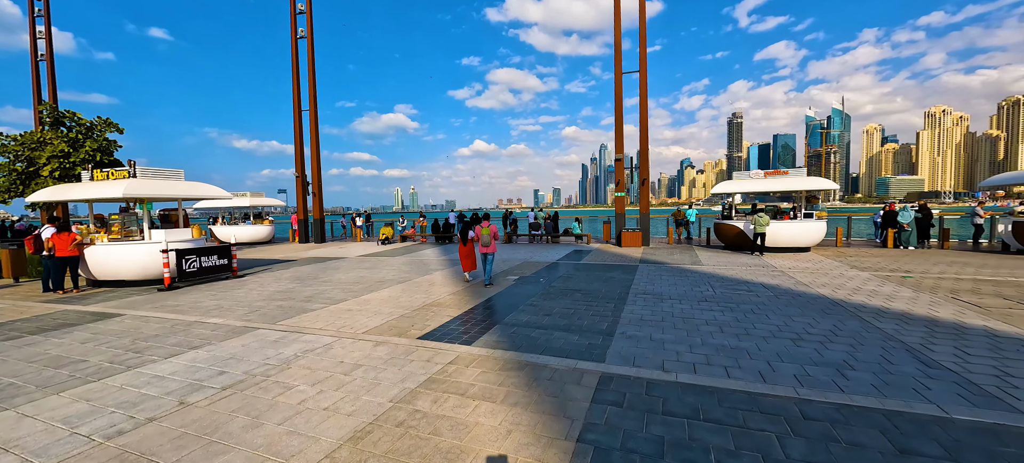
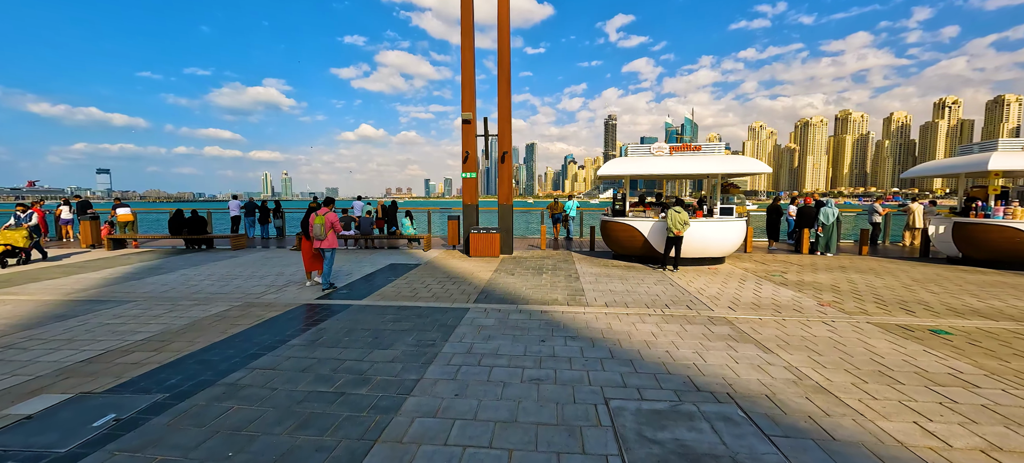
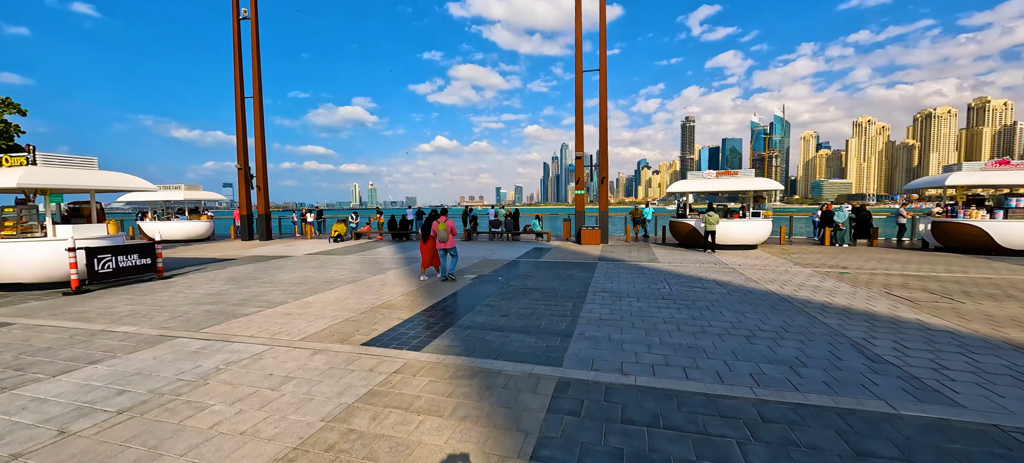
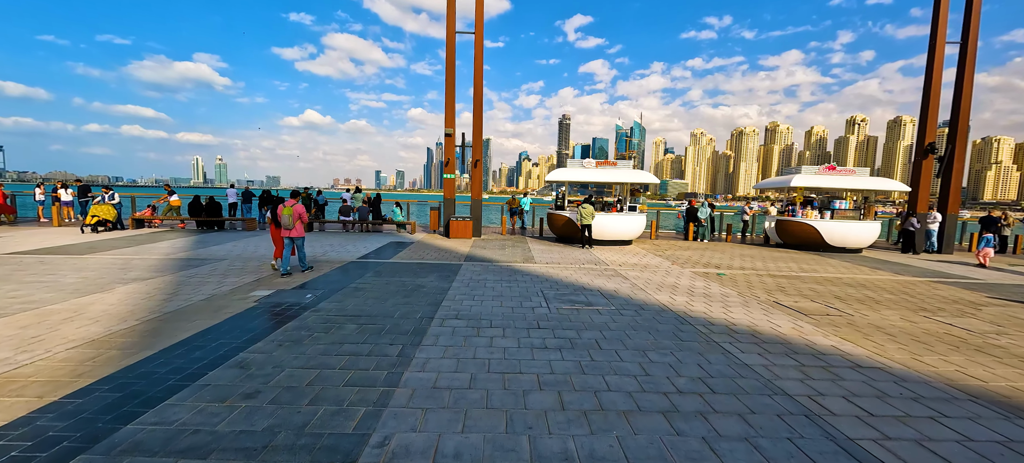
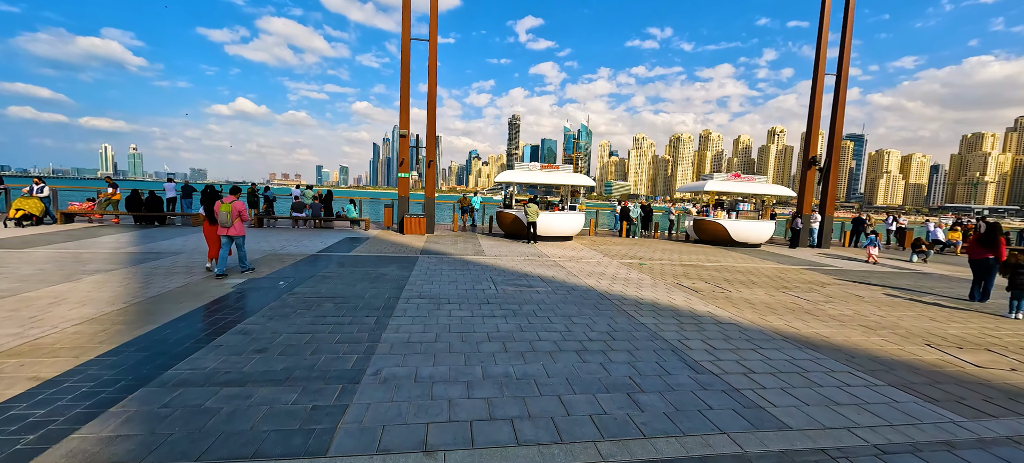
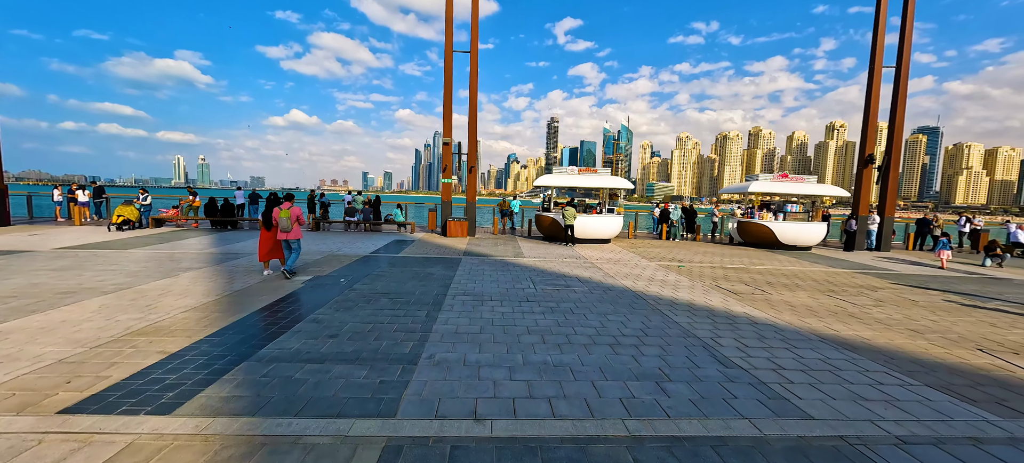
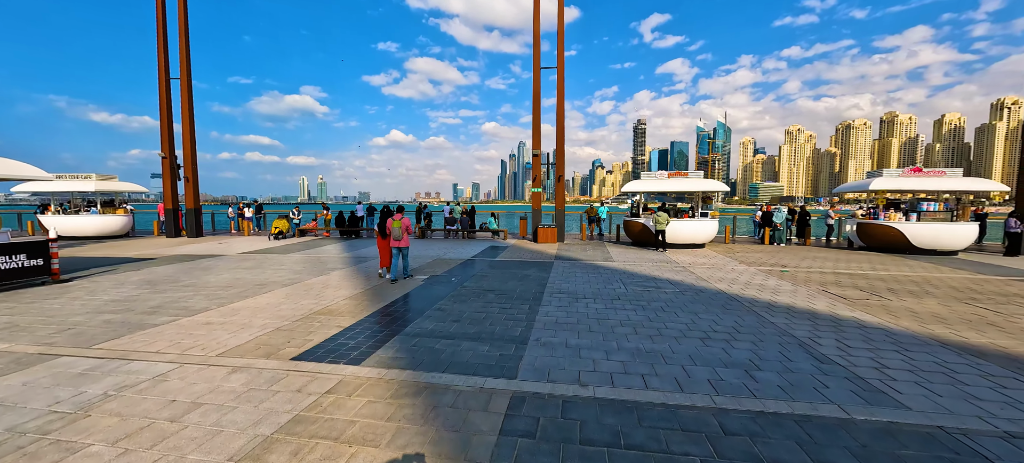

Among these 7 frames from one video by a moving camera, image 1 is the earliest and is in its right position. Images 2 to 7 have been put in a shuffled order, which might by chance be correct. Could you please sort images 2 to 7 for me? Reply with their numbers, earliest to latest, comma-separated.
3, 7, 6, 5, 4, 2
